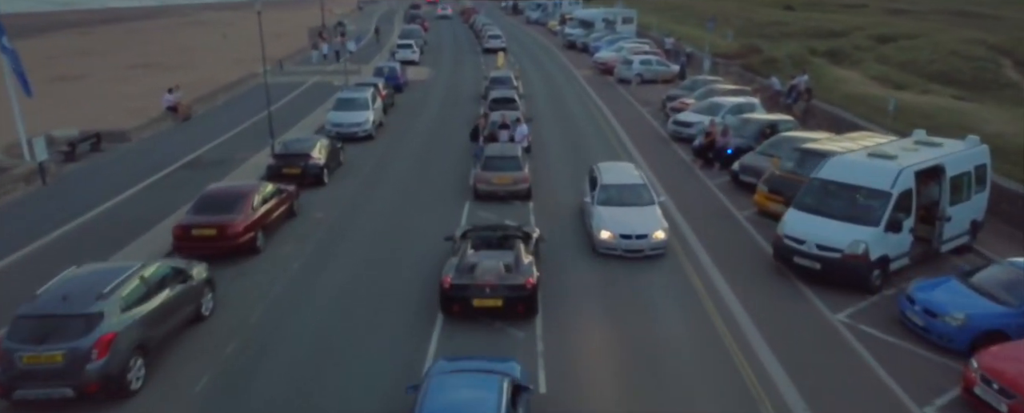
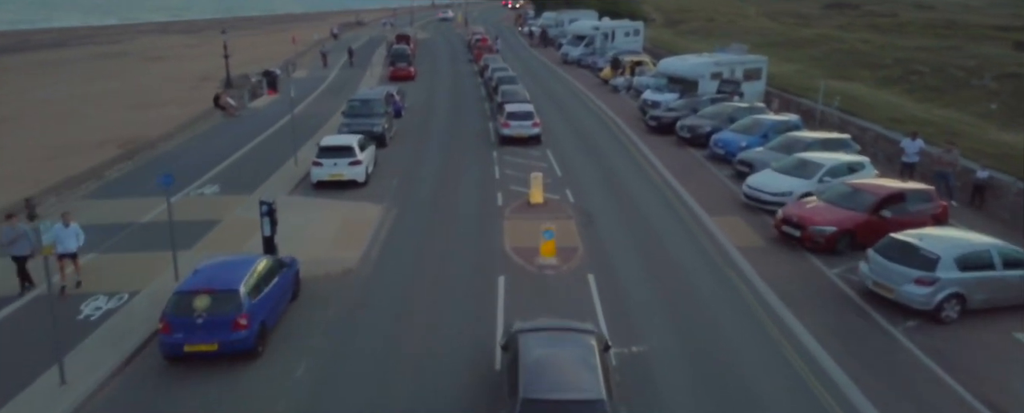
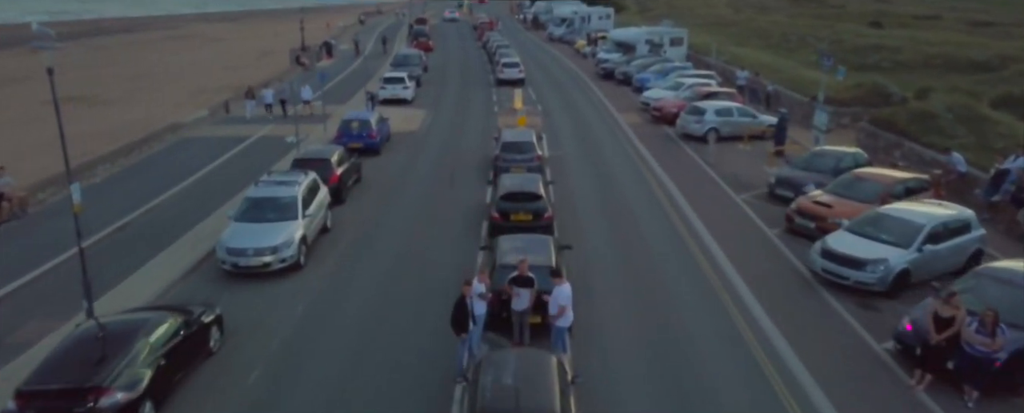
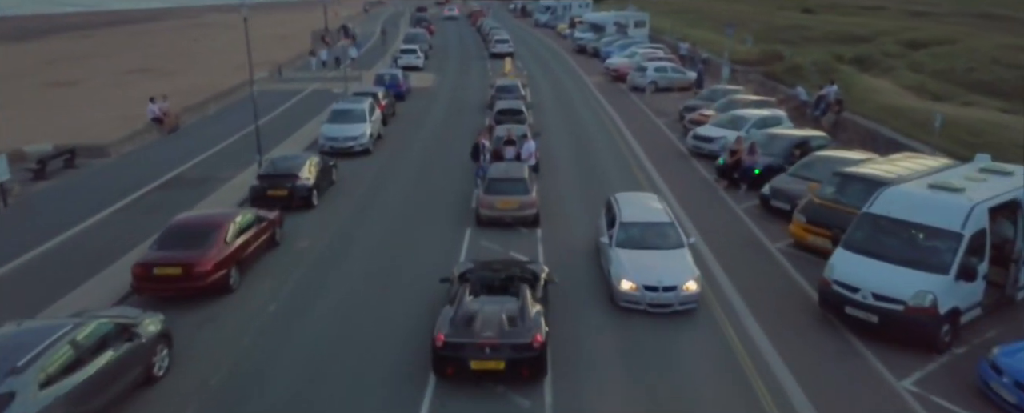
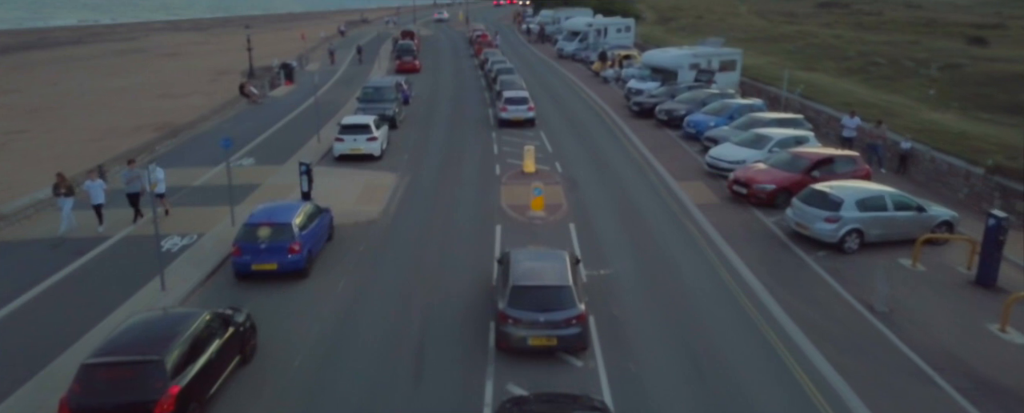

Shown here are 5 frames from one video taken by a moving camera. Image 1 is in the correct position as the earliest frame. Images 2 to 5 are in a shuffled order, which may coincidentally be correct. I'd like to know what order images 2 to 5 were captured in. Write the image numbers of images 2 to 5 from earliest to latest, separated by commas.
4, 3, 5, 2
